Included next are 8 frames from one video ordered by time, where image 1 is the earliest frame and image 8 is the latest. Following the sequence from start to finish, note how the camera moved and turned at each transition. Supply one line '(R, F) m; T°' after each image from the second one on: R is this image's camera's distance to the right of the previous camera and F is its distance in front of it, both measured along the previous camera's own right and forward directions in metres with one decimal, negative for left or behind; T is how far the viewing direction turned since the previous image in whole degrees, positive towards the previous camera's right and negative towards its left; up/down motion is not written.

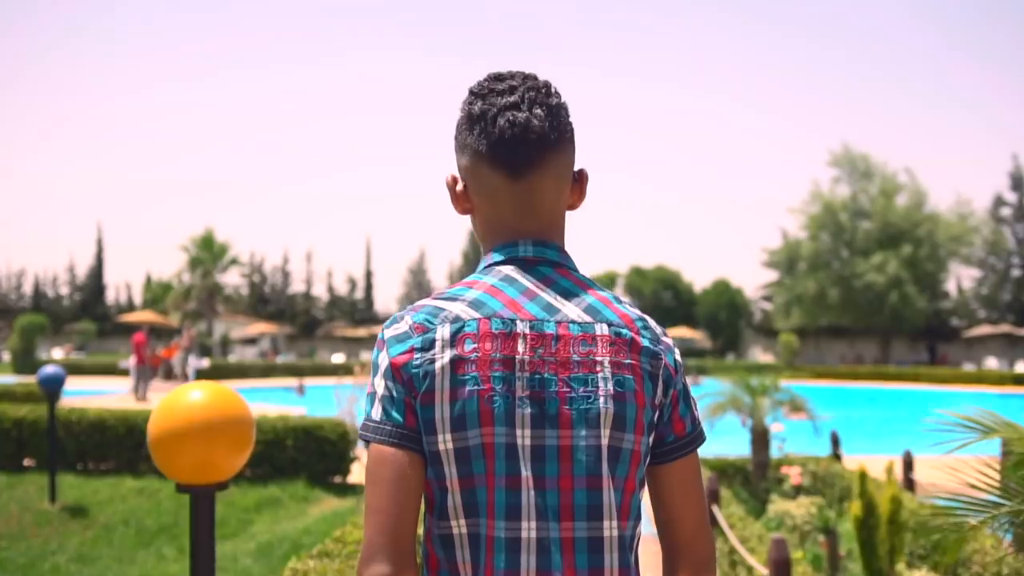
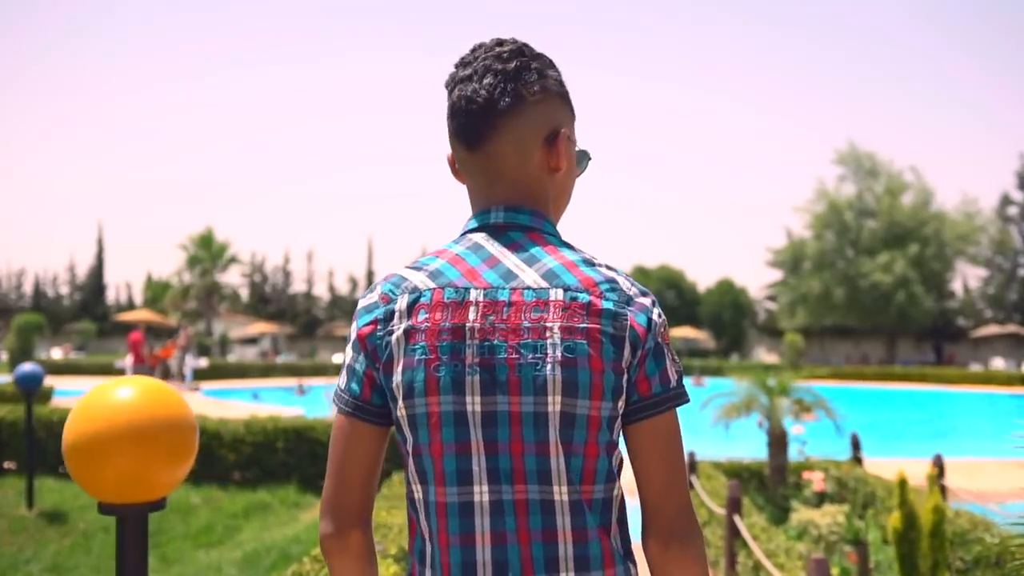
(0.0, +0.5) m; 0°
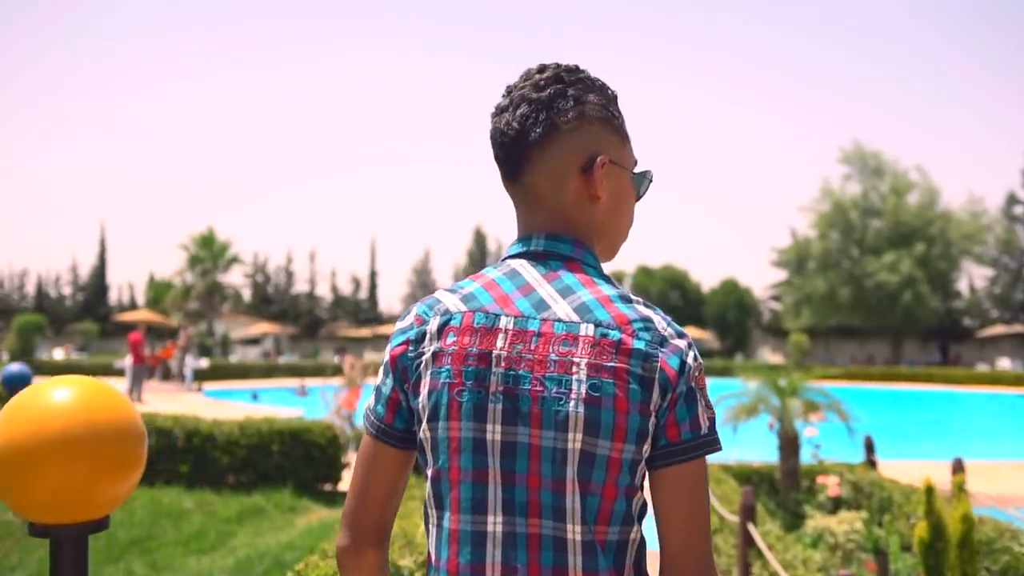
(0.0, +0.3) m; 0°
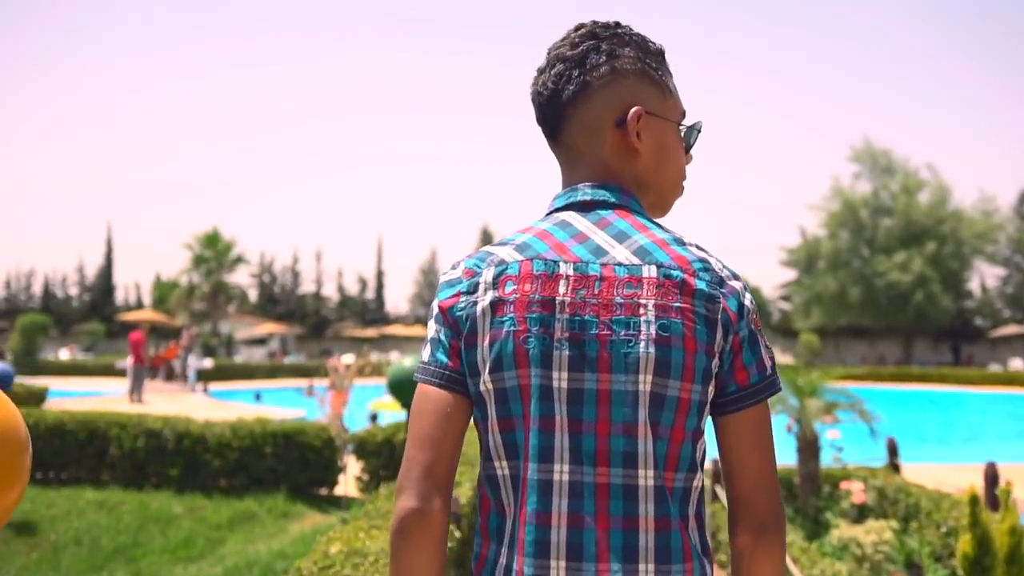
(0.0, +0.4) m; 0°
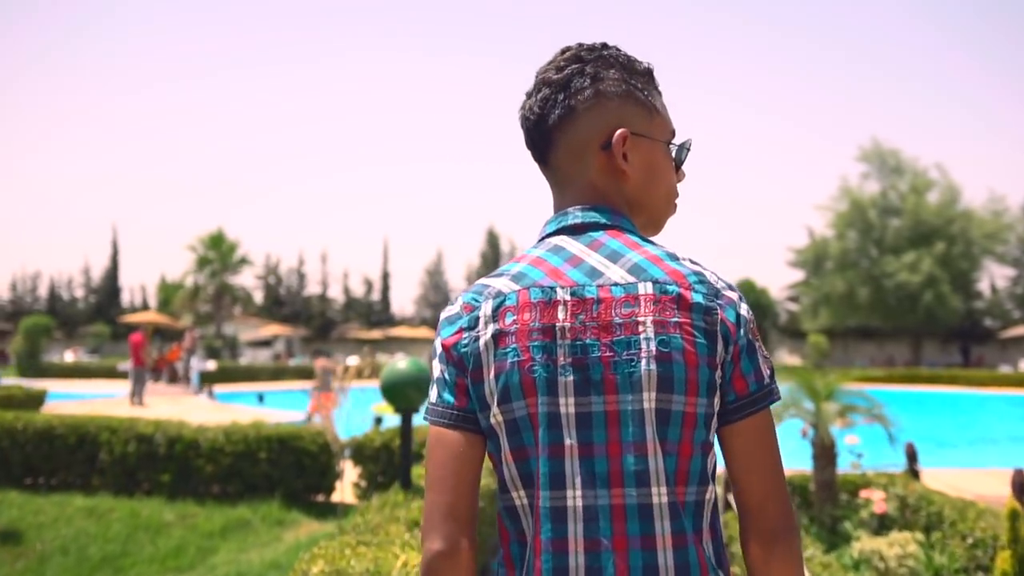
(0.0, +0.3) m; 0°
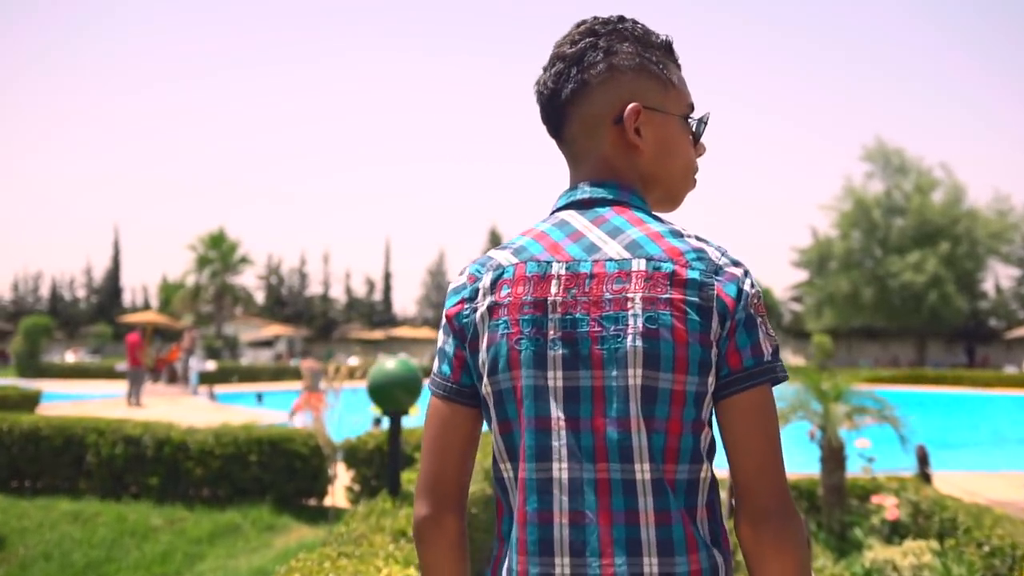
(0.0, +0.3) m; 0°
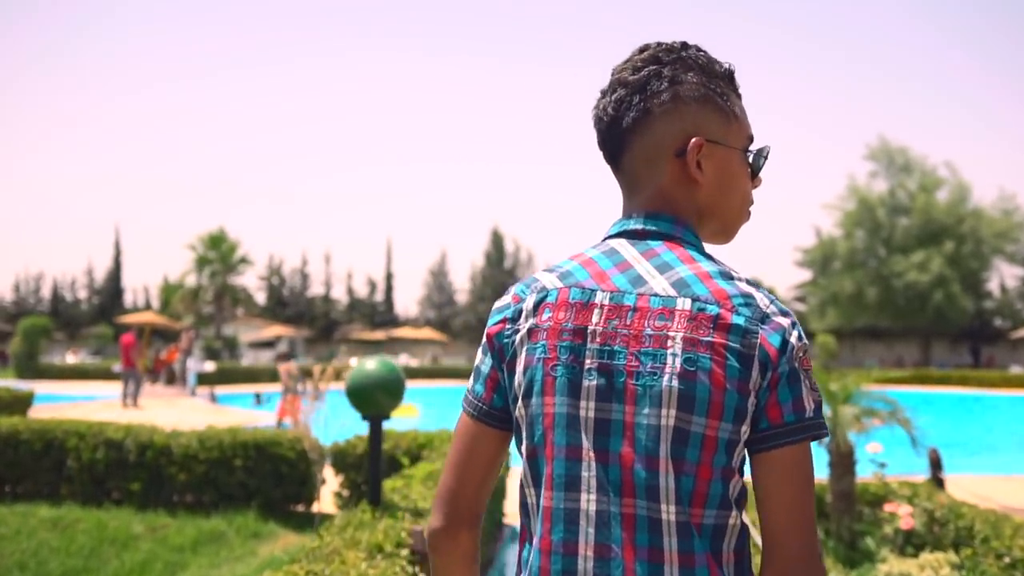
(+0.1, +0.3) m; 0°
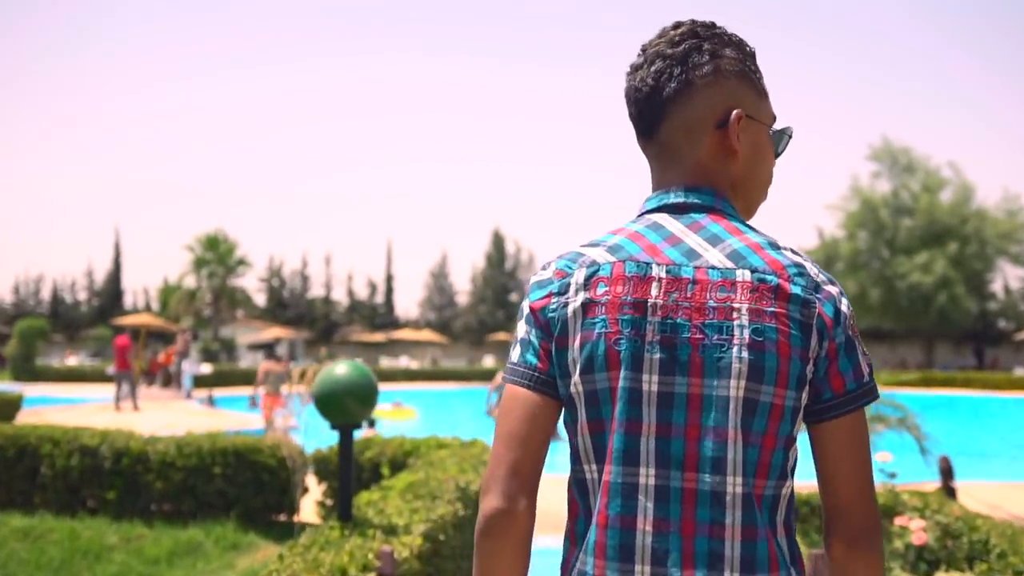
(+0.1, +0.3) m; 0°
